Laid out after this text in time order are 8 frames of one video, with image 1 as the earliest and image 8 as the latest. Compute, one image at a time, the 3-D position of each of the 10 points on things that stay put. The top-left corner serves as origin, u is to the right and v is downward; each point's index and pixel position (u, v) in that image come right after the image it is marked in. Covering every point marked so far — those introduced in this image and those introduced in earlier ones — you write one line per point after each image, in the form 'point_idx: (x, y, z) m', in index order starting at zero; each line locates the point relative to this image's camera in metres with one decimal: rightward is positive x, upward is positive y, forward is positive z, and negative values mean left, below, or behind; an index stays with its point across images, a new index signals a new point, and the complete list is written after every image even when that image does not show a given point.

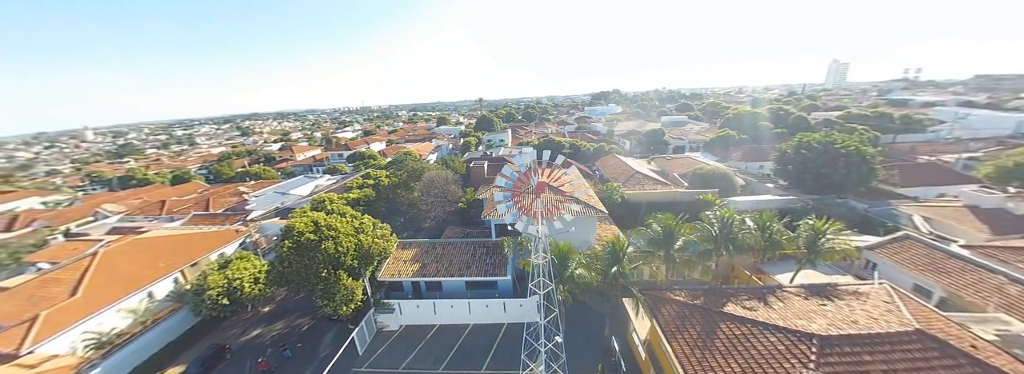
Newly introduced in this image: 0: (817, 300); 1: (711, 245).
0: (+10.2, -3.8, +8.4) m
1: (+9.9, -2.9, +12.3) m
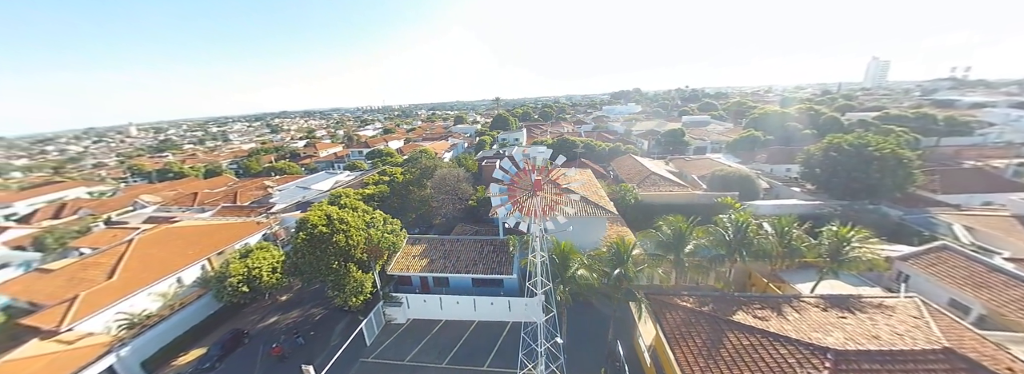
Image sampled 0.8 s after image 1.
0: (+10.2, -3.9, +7.9) m
1: (+10.0, -2.9, +11.8) m
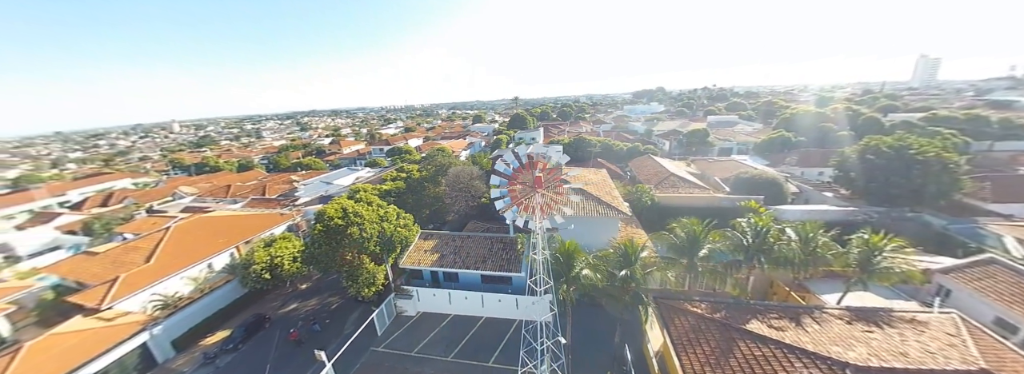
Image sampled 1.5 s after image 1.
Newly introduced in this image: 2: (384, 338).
0: (+10.2, -4.0, +7.3) m
1: (+10.3, -3.0, +11.2) m
2: (-8.4, -10.0, +16.6) m
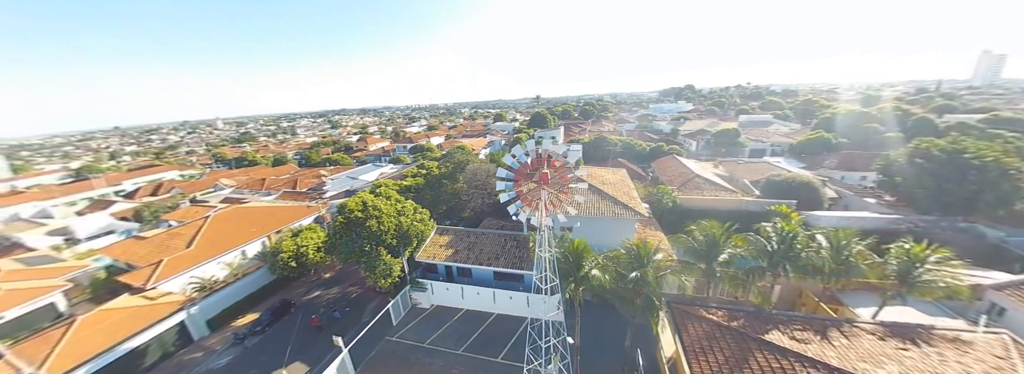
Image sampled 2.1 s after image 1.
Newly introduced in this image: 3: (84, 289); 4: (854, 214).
0: (+10.3, -4.1, +6.6) m
1: (+10.7, -3.1, +10.5) m
2: (-7.8, -9.6, +17.2) m
3: (-29.2, -7.1, +17.2) m
4: (+25.8, -2.0, +18.9) m
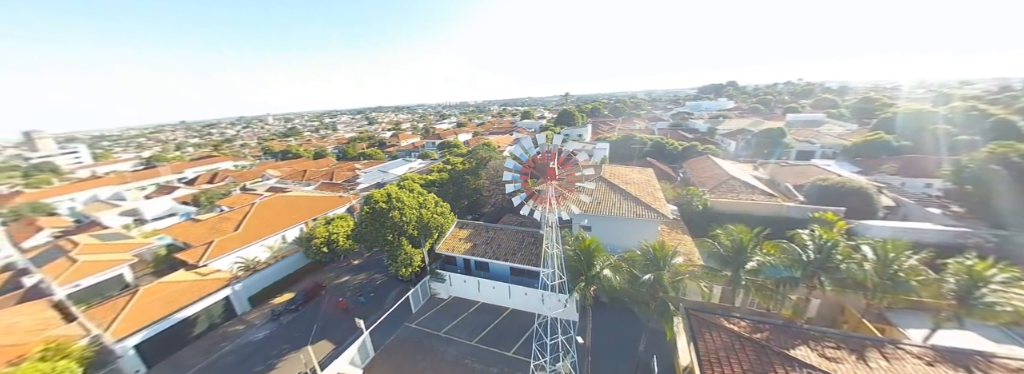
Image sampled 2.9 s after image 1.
0: (+10.4, -4.3, +5.9) m
1: (+11.1, -3.3, +9.7) m
2: (-6.9, -9.2, +18.0) m
3: (-28.1, -6.0, +19.7) m
4: (+26.9, -2.5, +16.8) m
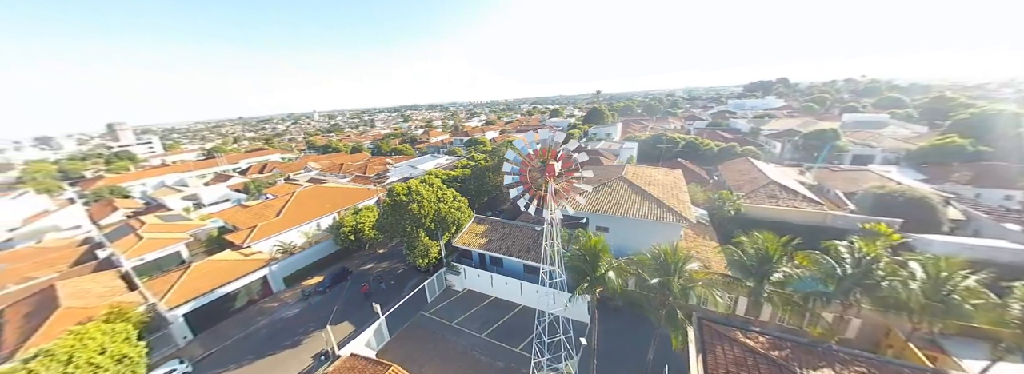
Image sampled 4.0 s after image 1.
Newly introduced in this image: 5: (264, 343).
0: (+10.2, -4.6, +5.0) m
1: (+11.3, -3.5, +8.8) m
2: (-6.2, -8.7, +18.6) m
3: (-27.1, -4.8, +22.0) m
4: (+27.6, -3.2, +14.6) m
5: (-14.7, -9.3, +14.9) m
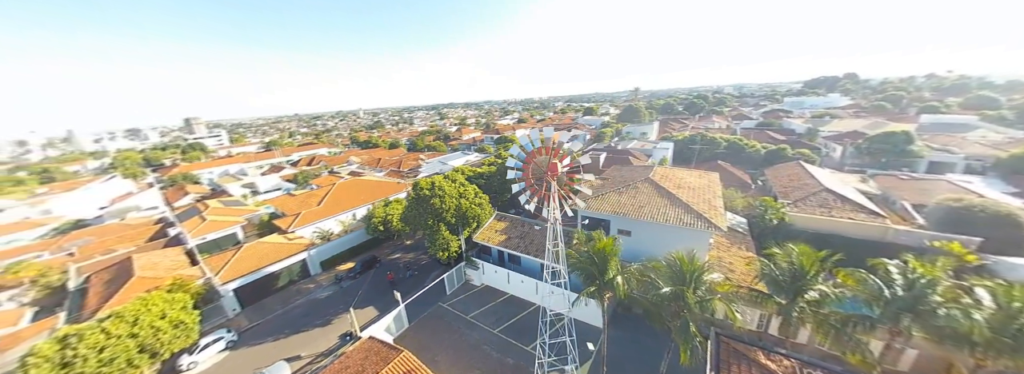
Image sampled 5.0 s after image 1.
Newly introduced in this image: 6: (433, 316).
0: (+10.1, -4.9, +4.2) m
1: (+11.5, -3.9, +7.8) m
2: (-5.2, -8.4, +19.2) m
3: (-25.5, -3.8, +24.5) m
4: (+28.3, -4.1, +12.1) m
5: (-14.0, -8.8, +16.4) m
6: (-5.6, -9.0, +17.4) m
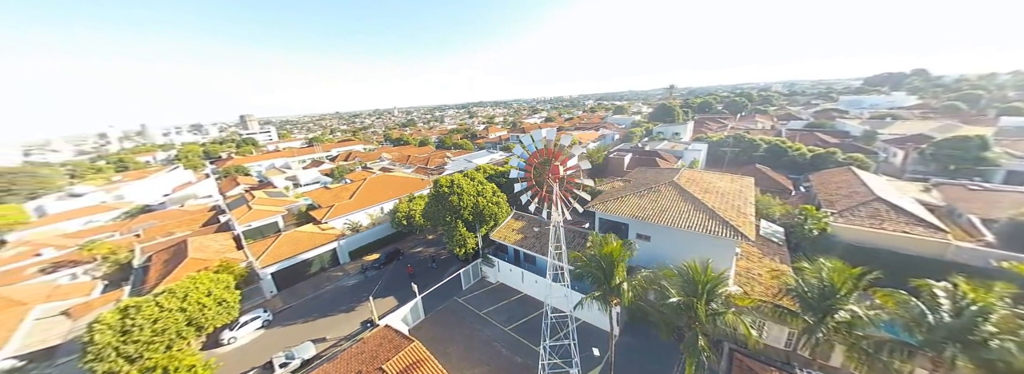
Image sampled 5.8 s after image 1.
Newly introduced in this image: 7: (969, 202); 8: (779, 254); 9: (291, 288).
0: (+9.8, -5.3, +3.6) m
1: (+11.5, -4.2, +7.0) m
2: (-4.2, -8.3, +19.8) m
3: (-24.0, -3.1, +26.7) m
4: (+28.6, -4.9, +9.9) m
5: (-13.3, -8.4, +17.7) m
6: (-4.8, -8.8, +18.0) m
7: (+34.8, -1.0, +20.0) m
8: (+16.0, -4.3, +15.9) m
9: (-17.4, -7.8, +19.5) m
